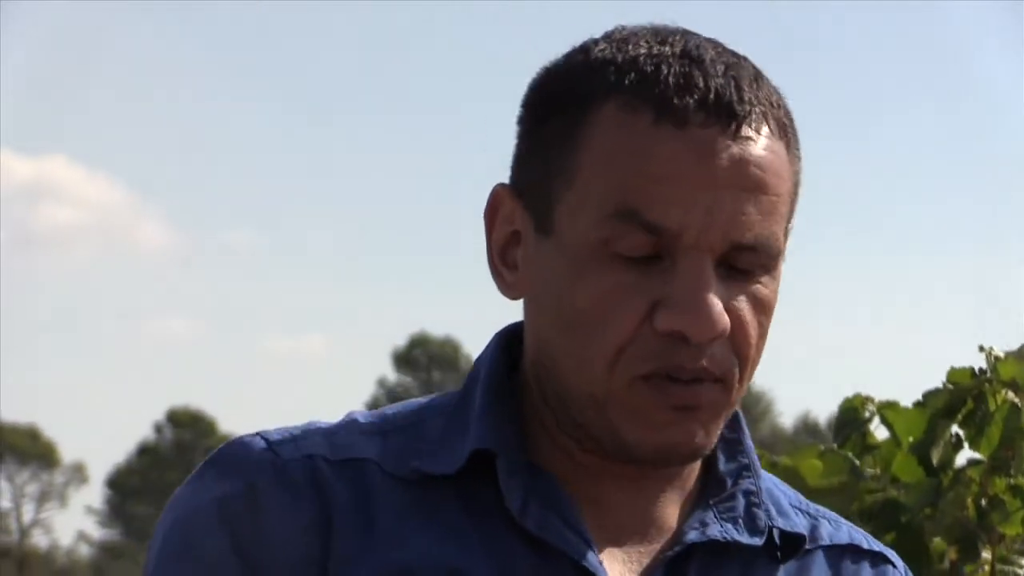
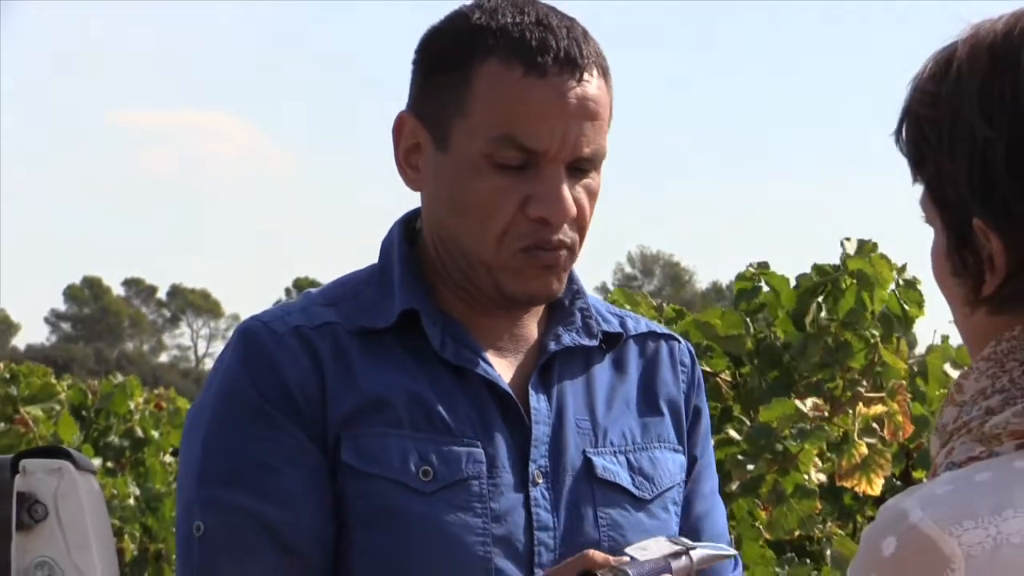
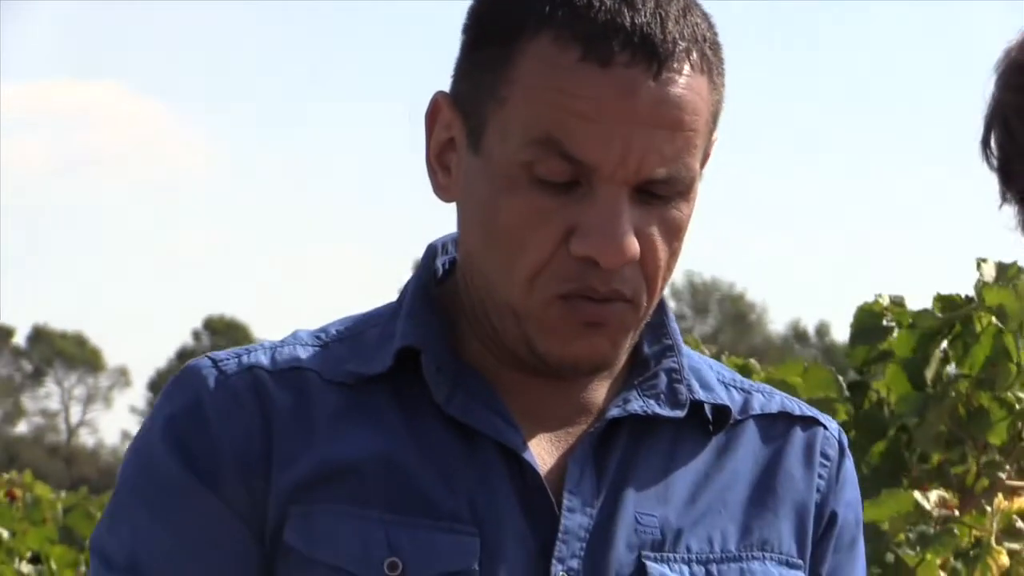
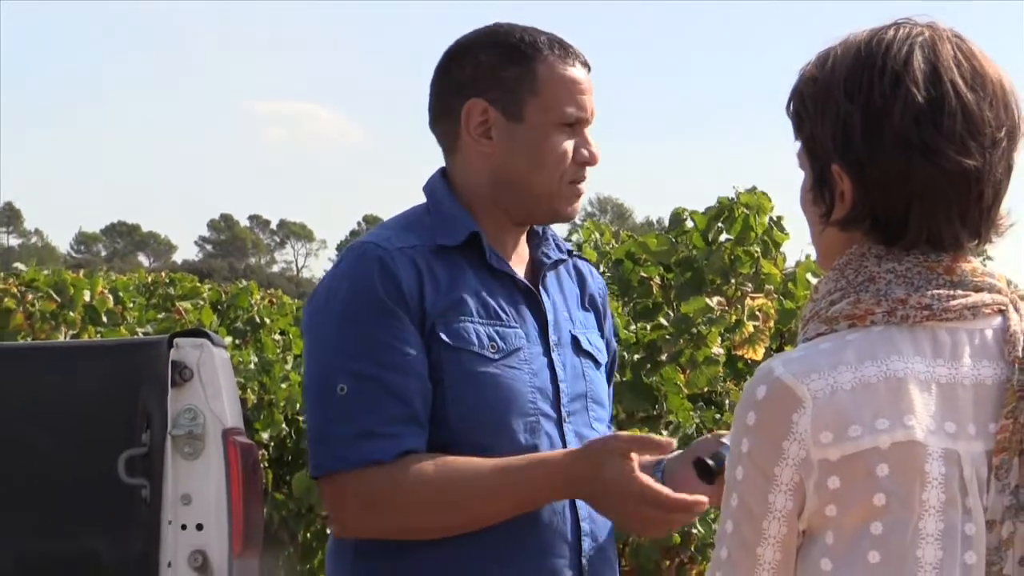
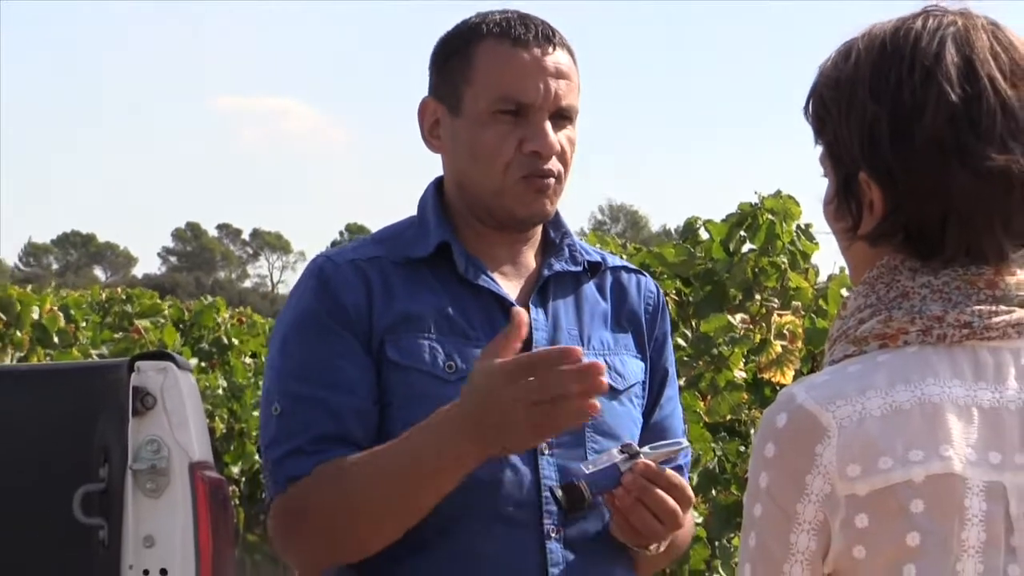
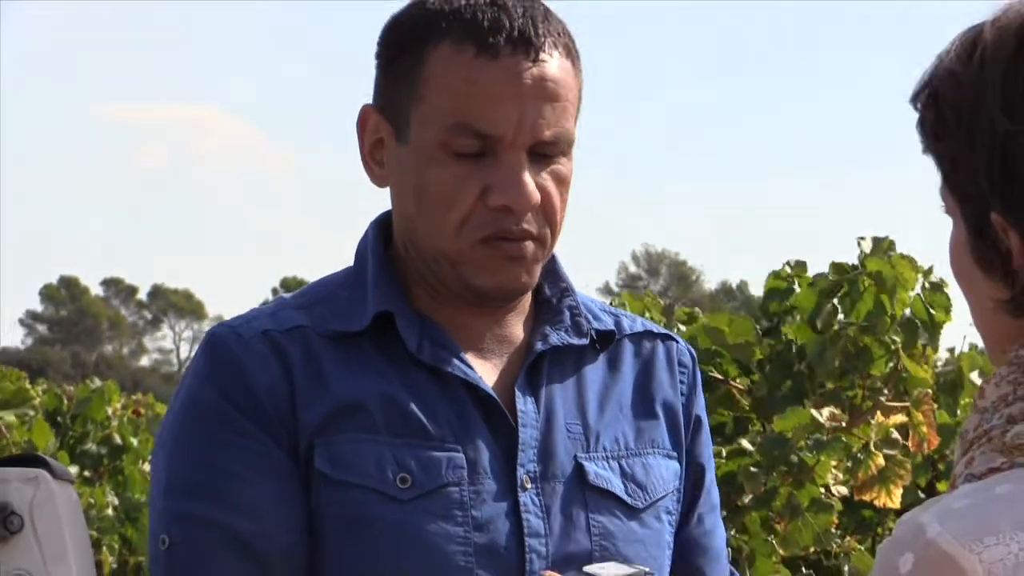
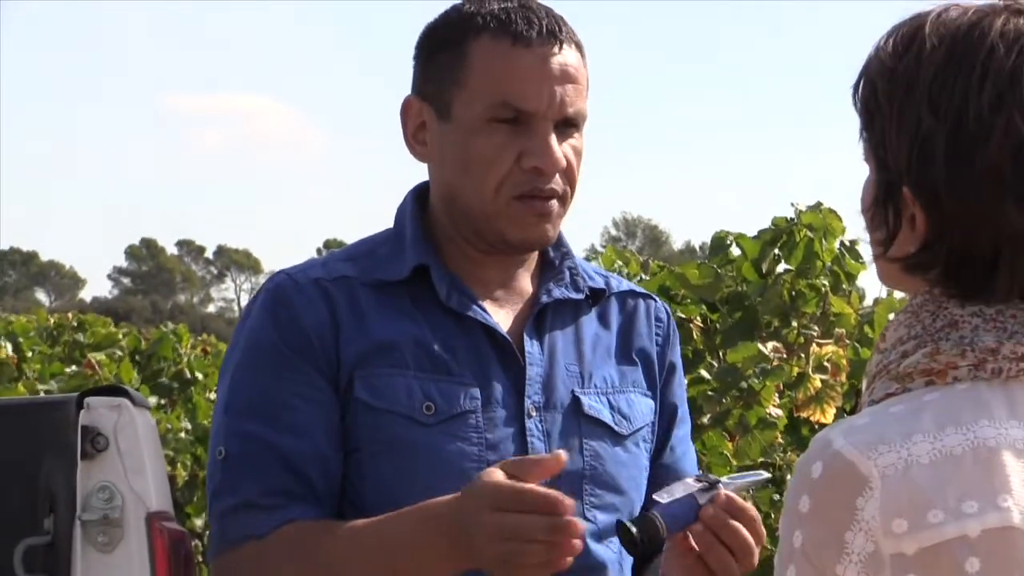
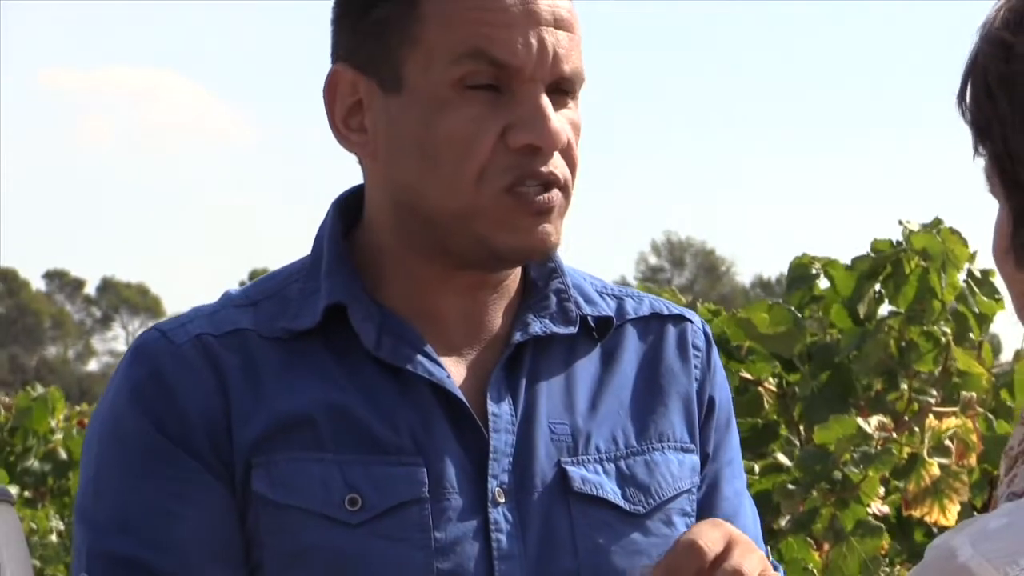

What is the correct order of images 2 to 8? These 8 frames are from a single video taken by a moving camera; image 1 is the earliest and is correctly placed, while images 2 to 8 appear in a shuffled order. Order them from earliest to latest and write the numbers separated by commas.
3, 8, 6, 2, 7, 5, 4
